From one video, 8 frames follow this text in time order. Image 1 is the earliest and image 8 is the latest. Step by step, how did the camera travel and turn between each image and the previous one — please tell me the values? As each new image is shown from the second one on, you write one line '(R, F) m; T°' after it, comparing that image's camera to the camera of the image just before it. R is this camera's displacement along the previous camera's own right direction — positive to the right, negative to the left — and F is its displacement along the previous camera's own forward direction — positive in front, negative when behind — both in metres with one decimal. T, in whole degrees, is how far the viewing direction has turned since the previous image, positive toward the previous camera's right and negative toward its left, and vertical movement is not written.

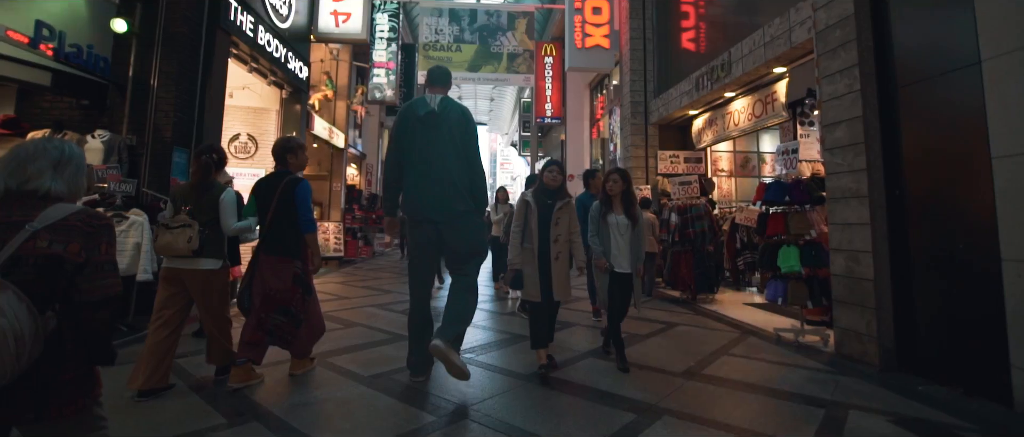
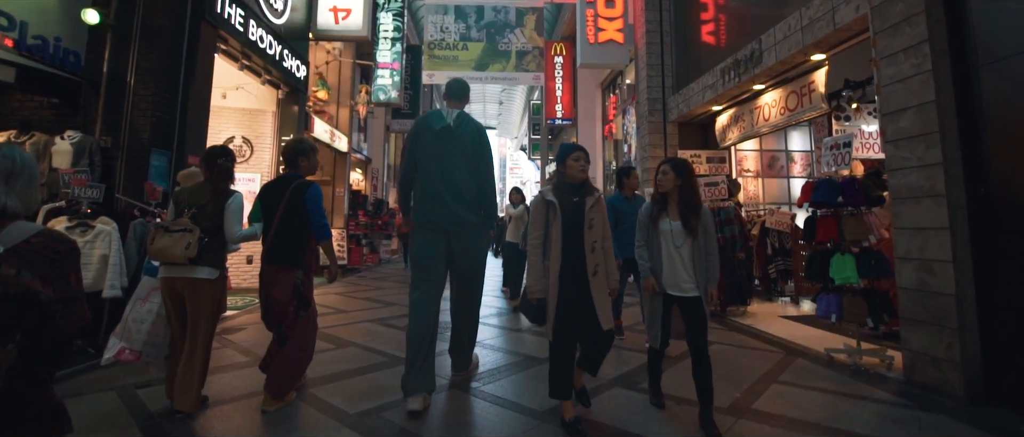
(0.0, +0.5) m; -1°
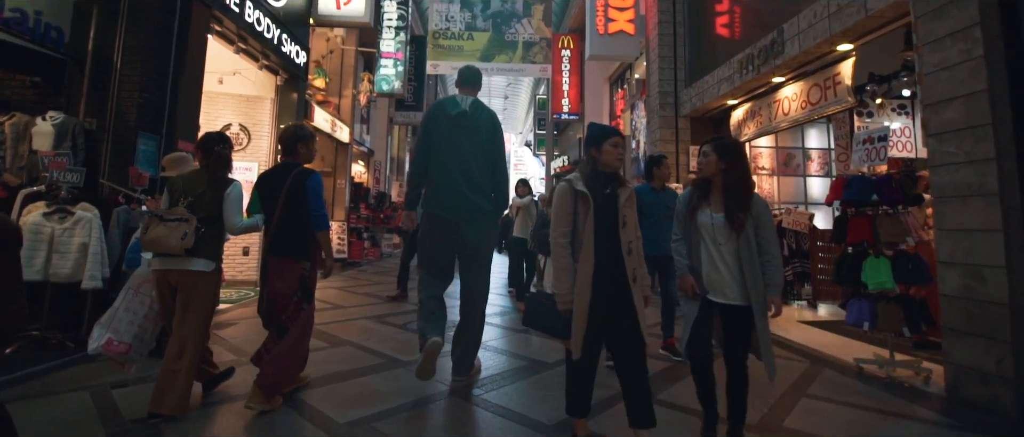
(0.0, +0.3) m; 0°
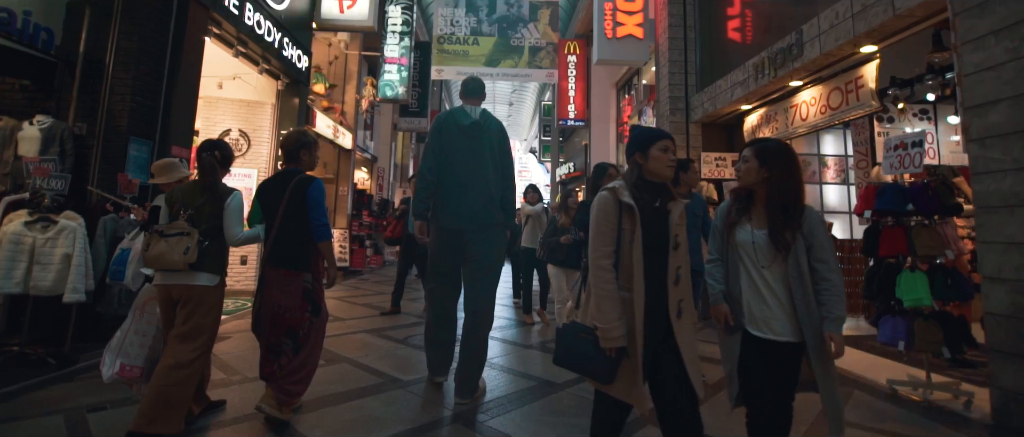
(0.0, +0.2) m; -1°
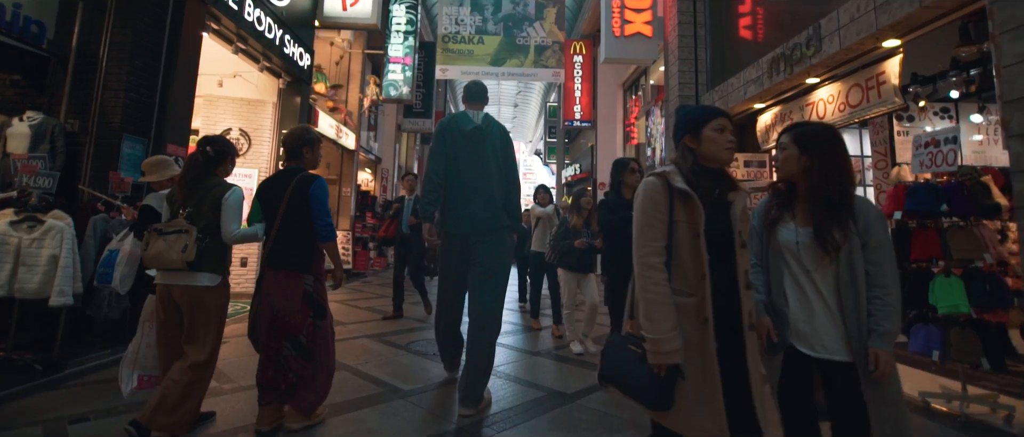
(0.0, +0.2) m; -1°
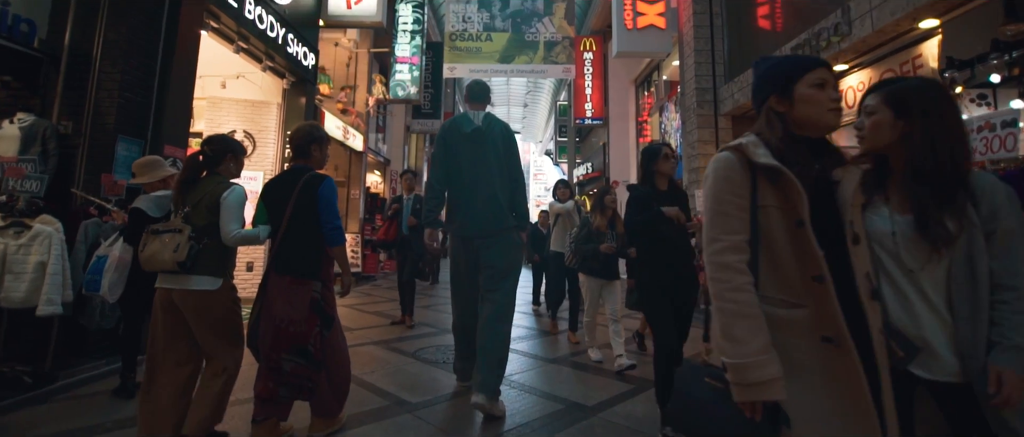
(0.0, +0.2) m; -1°
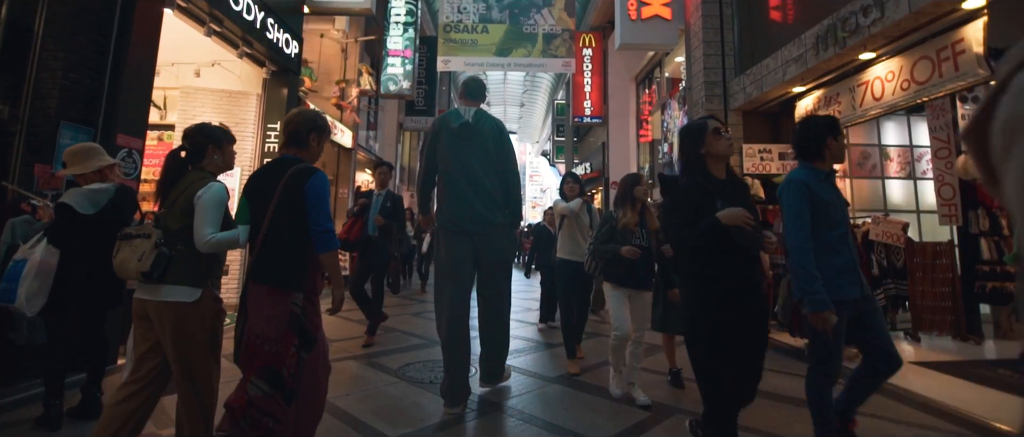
(0.0, +0.5) m; +1°
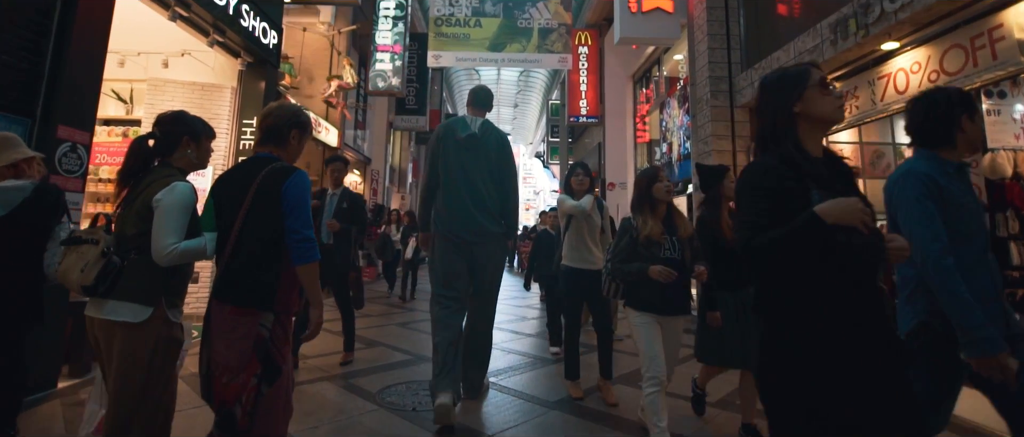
(0.0, +0.4) m; +1°
